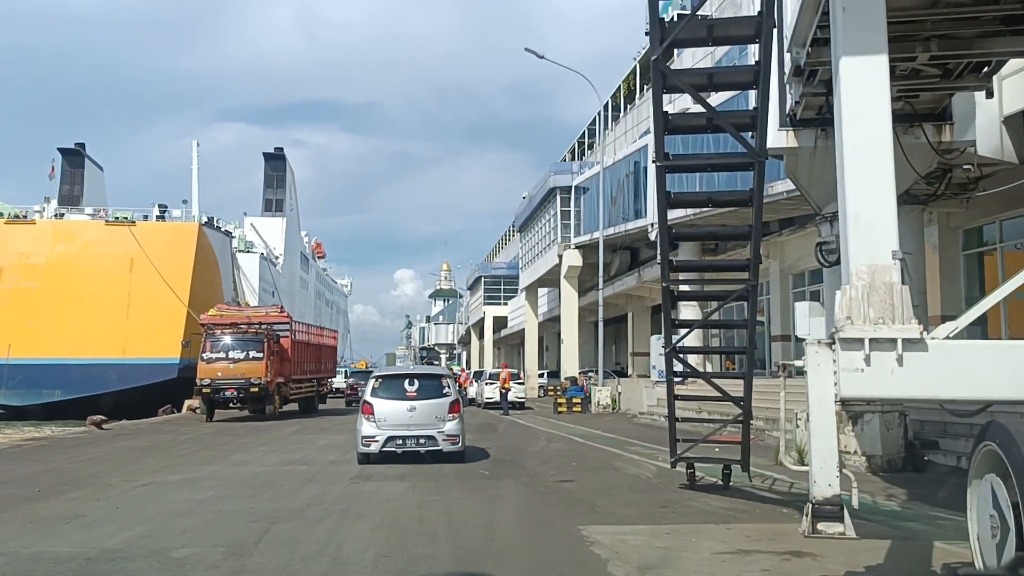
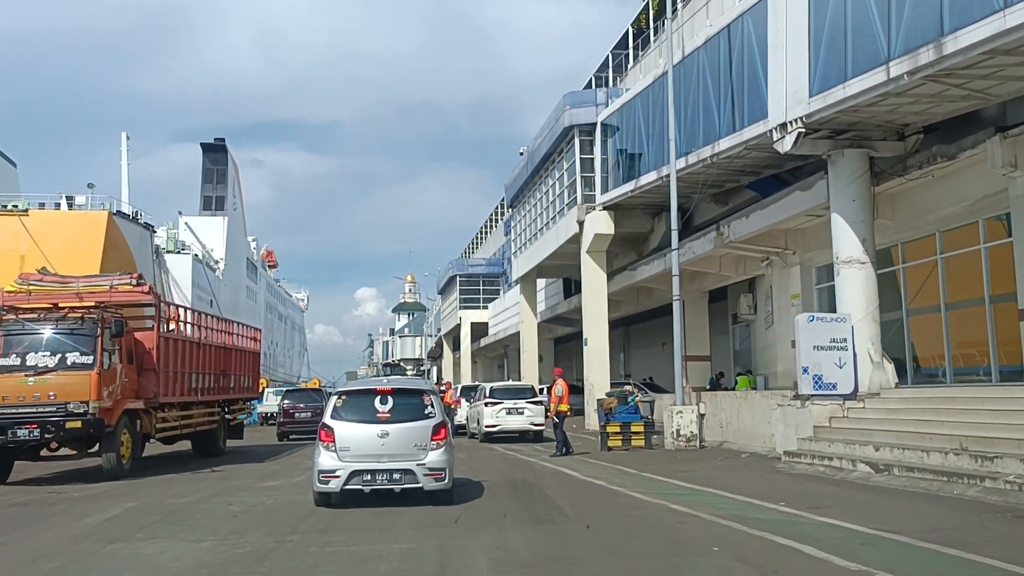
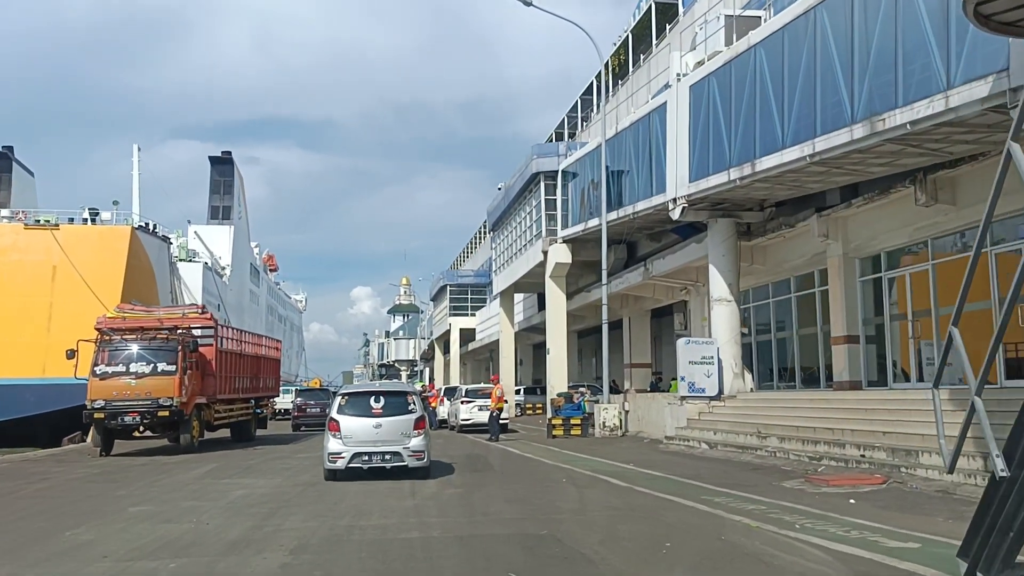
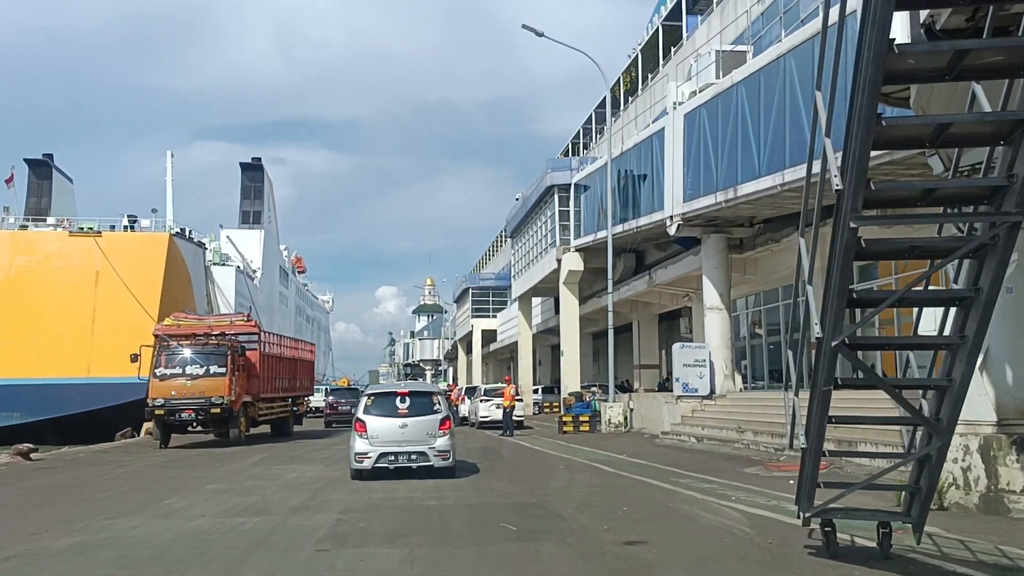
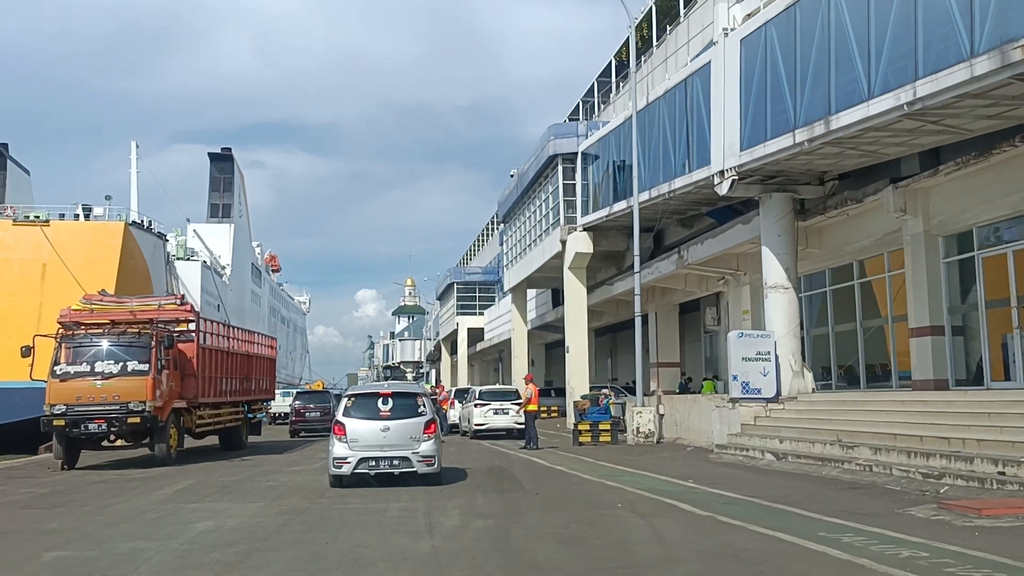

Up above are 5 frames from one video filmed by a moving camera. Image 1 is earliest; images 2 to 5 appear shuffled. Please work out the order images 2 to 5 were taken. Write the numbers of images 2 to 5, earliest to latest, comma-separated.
4, 3, 5, 2
